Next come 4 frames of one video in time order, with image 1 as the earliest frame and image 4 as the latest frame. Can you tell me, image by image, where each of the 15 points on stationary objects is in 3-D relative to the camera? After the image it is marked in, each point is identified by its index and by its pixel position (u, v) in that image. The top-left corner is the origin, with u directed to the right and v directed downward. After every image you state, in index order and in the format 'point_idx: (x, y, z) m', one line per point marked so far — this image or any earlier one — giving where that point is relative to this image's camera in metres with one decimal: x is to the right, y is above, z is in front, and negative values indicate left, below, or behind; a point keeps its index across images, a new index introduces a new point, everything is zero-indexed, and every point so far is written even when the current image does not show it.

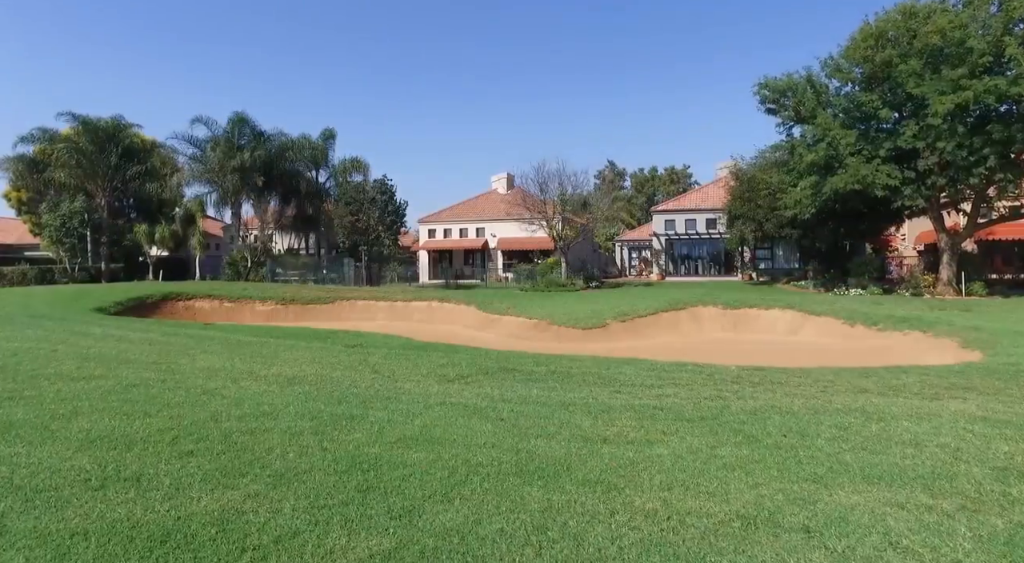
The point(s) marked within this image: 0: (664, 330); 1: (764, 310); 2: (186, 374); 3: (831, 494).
0: (+4.5, -1.4, +17.9) m
1: (+7.5, -0.9, +18.1) m
2: (-3.8, -1.1, +7.0) m
3: (+1.9, -1.3, +3.6) m
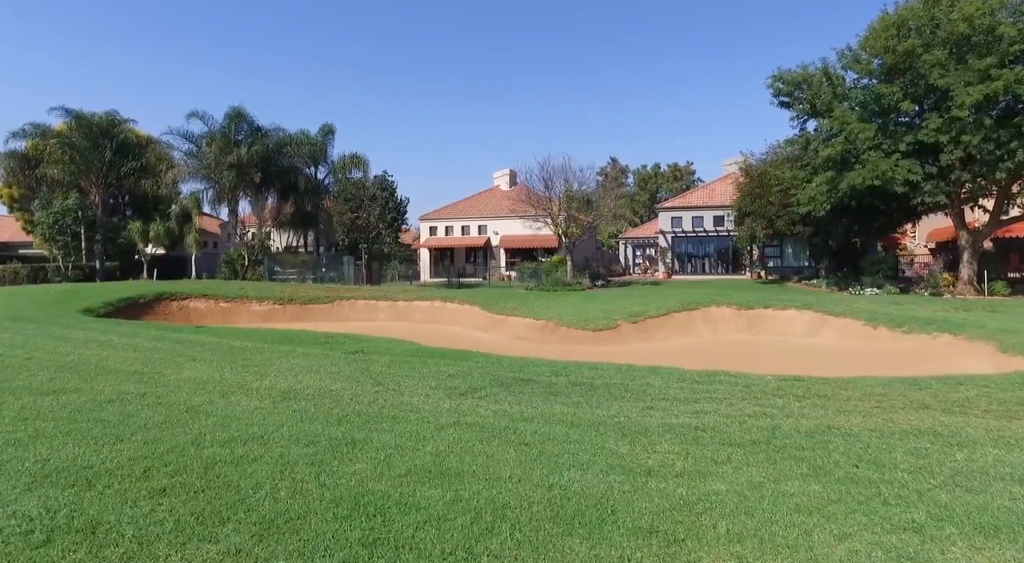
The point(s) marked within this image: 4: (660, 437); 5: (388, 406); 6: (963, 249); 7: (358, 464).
0: (+4.7, -1.4, +17.2) m
1: (+7.6, -0.8, +17.4) m
2: (-3.6, -1.1, +6.3) m
3: (+2.1, -1.3, +2.9) m
4: (+1.2, -1.3, +4.9) m
5: (-1.2, -1.2, +5.7) m
6: (+14.5, +1.0, +19.6) m
7: (-1.1, -1.3, +4.2) m
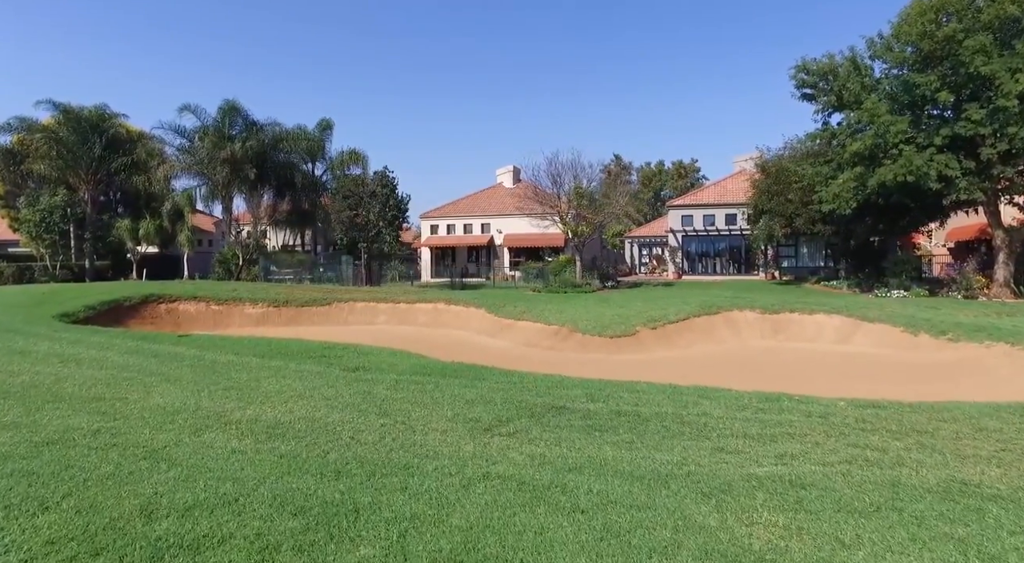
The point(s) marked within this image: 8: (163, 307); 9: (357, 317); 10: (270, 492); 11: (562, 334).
0: (+4.9, -1.5, +16.1) m
1: (+7.9, -0.9, +16.3) m
2: (-3.3, -1.2, +5.2) m
3: (+2.4, -1.4, +1.8) m
4: (+1.5, -1.4, +3.8) m
5: (-0.9, -1.3, +4.6) m
6: (+14.8, +1.0, +18.5) m
7: (-0.8, -1.4, +3.1) m
8: (-10.8, -0.8, +18.9) m
9: (-5.0, -1.1, +19.6) m
10: (-1.5, -1.3, +3.8) m
11: (+1.3, -1.3, +15.7) m
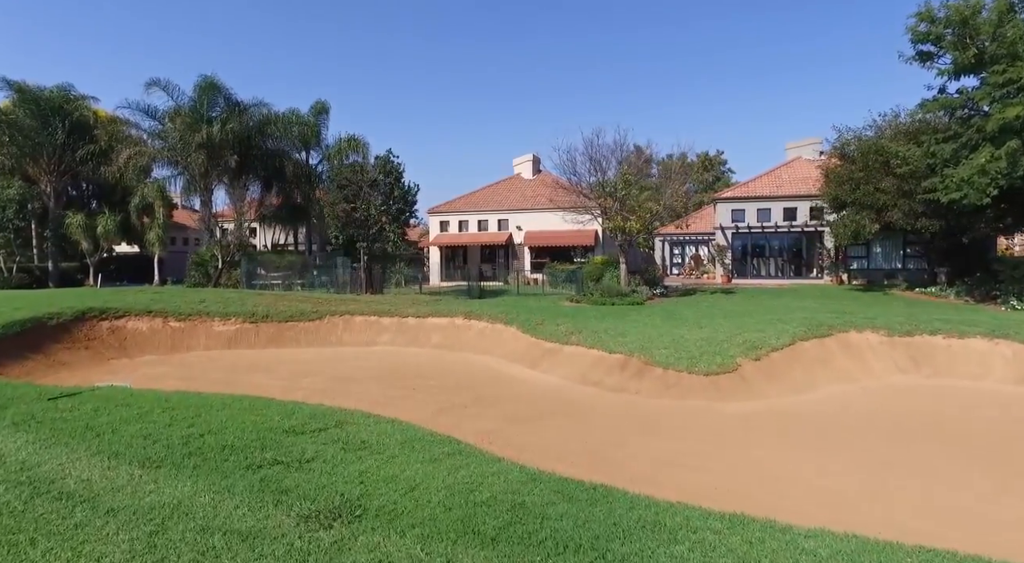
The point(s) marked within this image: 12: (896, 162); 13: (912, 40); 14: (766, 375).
0: (+5.9, -1.7, +11.8) m
1: (+8.9, -1.2, +12.0) m
2: (-2.3, -1.5, +1.0) m
3: (+3.3, -1.7, -2.5) m
4: (+2.4, -1.7, -0.5) m
5: (+0.1, -1.6, +0.4) m
6: (+15.8, +0.7, +14.2) m
7: (+0.2, -1.7, -1.2) m
8: (-9.8, -1.0, +14.6) m
9: (-4.0, -1.4, +15.4) m
10: (-0.6, -1.6, -0.5) m
11: (+2.3, -1.6, +11.5) m
12: (+11.9, +3.7, +18.9) m
13: (+10.5, +6.4, +15.9) m
14: (+4.7, -1.7, +11.3) m
